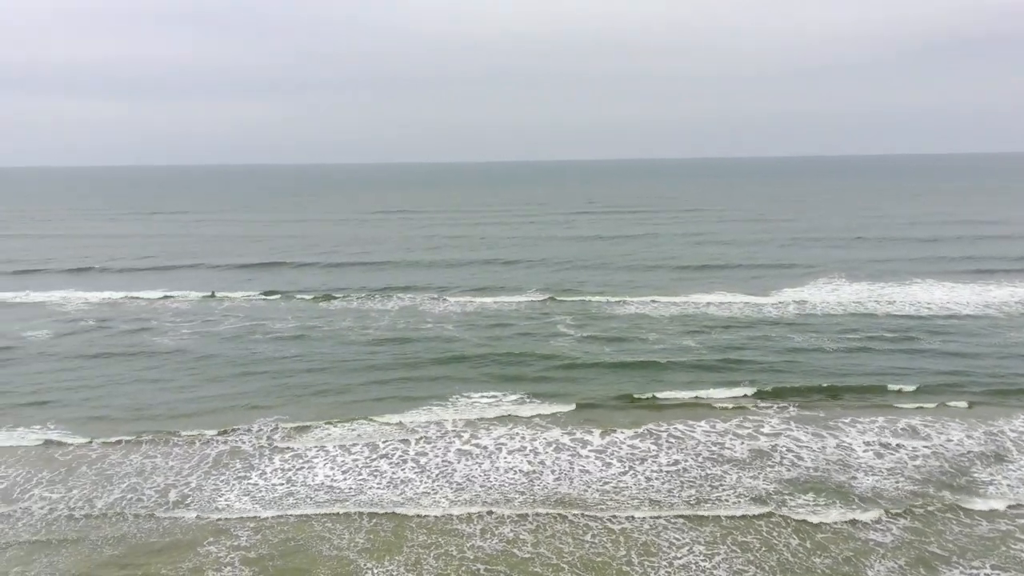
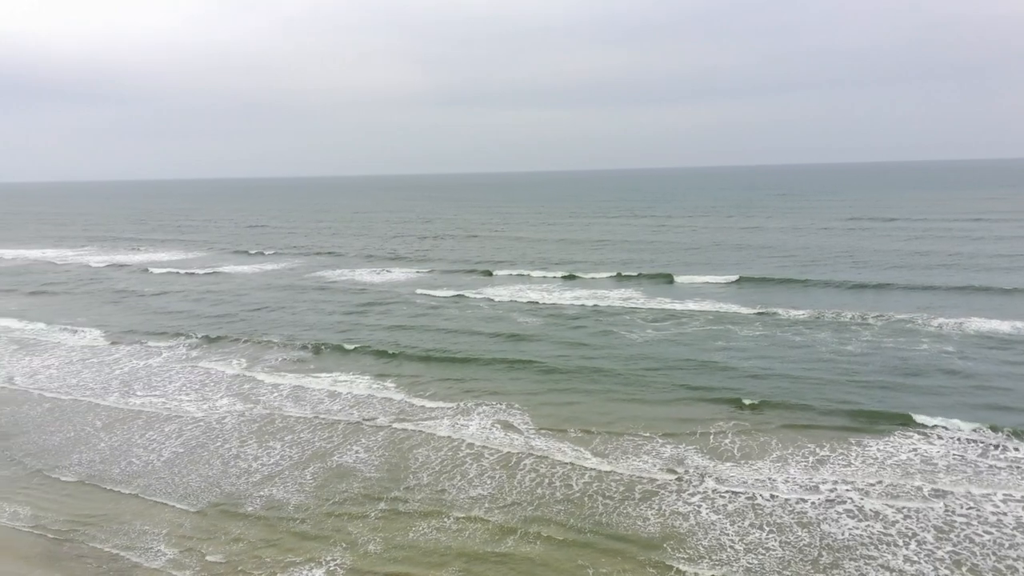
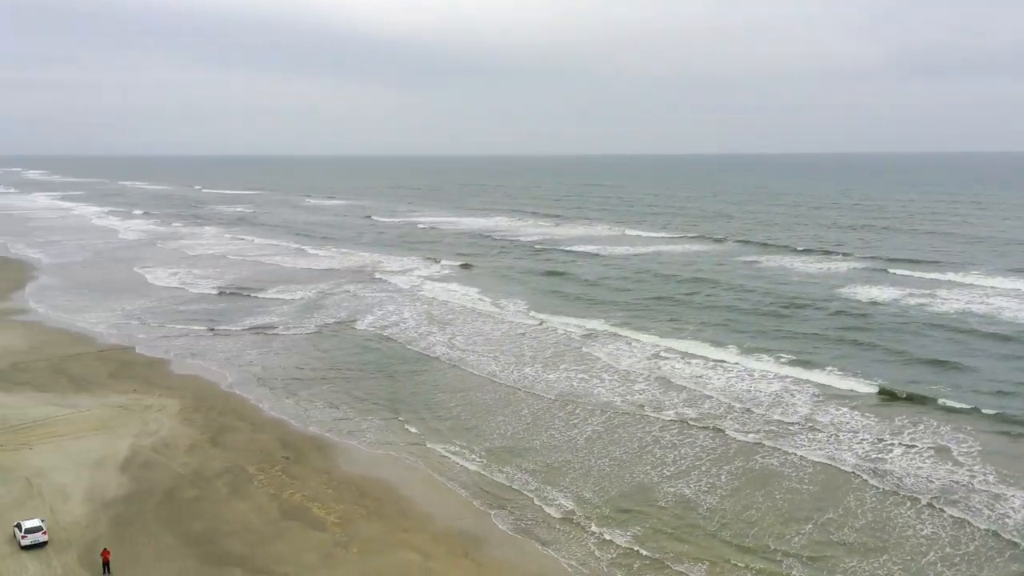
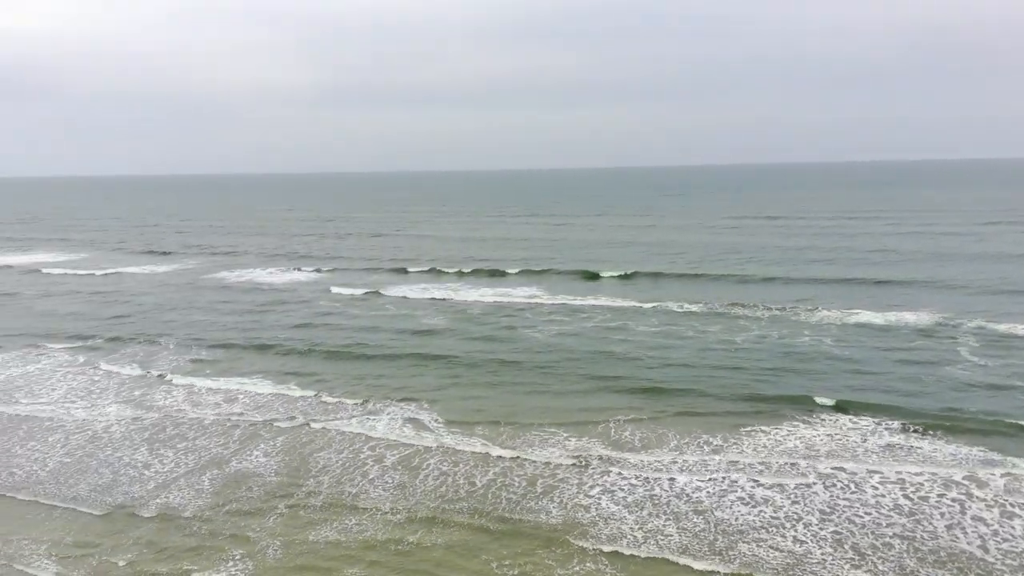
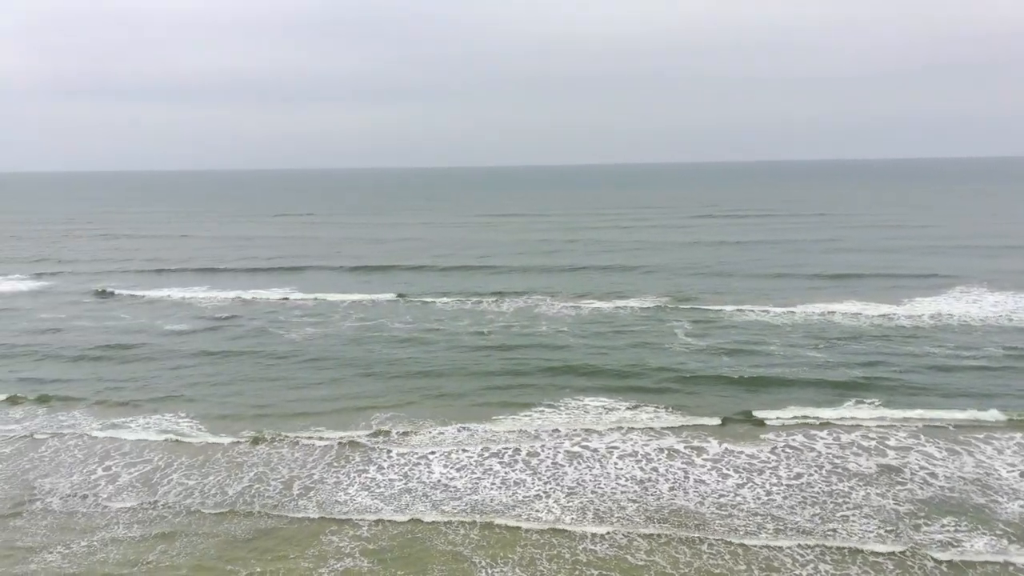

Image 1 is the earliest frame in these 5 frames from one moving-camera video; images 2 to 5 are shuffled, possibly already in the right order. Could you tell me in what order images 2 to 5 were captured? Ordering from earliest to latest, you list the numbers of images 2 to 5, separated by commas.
5, 4, 2, 3
